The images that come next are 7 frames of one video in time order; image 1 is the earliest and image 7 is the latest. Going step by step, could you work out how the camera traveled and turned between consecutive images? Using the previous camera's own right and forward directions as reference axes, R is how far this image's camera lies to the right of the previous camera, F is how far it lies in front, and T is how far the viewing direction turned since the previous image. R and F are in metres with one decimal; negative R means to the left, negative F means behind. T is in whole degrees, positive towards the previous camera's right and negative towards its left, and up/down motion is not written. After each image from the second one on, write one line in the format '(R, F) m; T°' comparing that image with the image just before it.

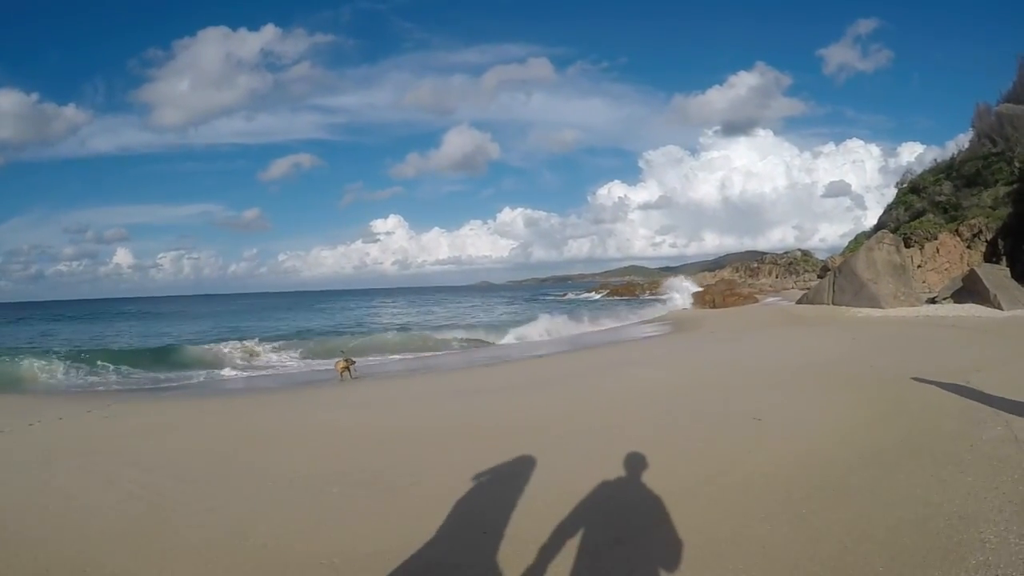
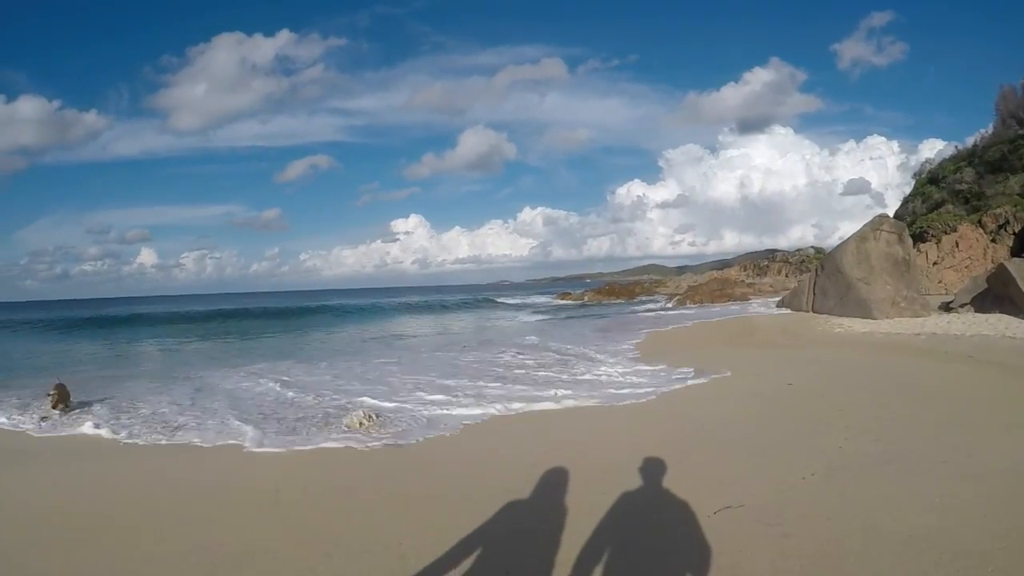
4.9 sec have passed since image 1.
(+0.4, -0.2) m; -2°
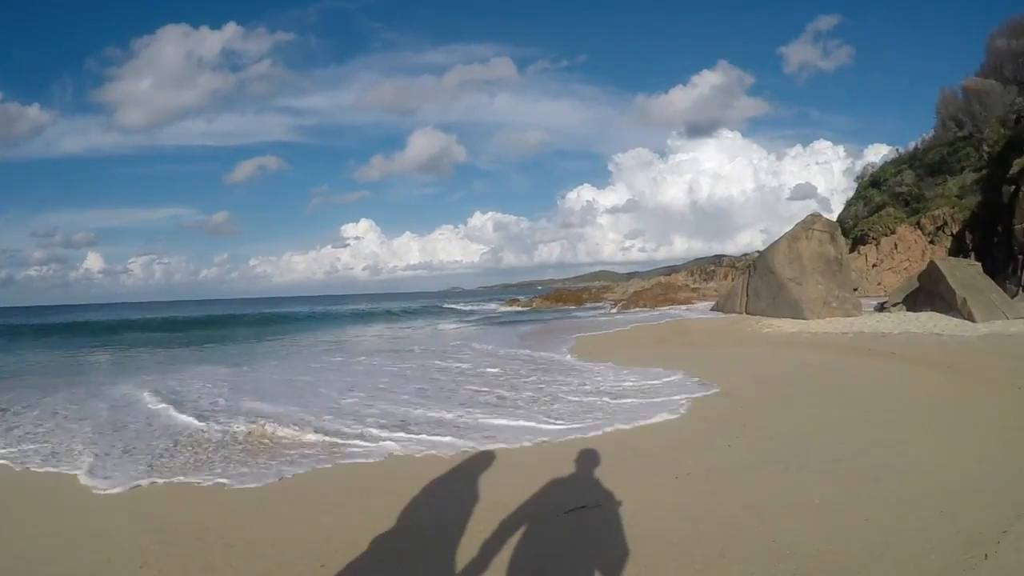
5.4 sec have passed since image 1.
(+0.6, +0.3) m; +3°
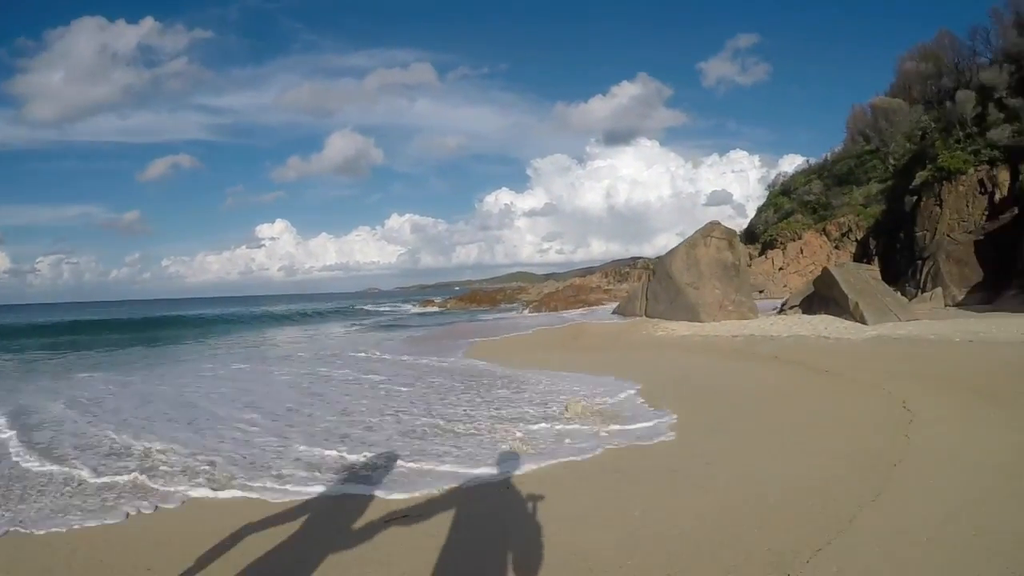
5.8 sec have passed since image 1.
(+1.1, +0.4) m; +4°
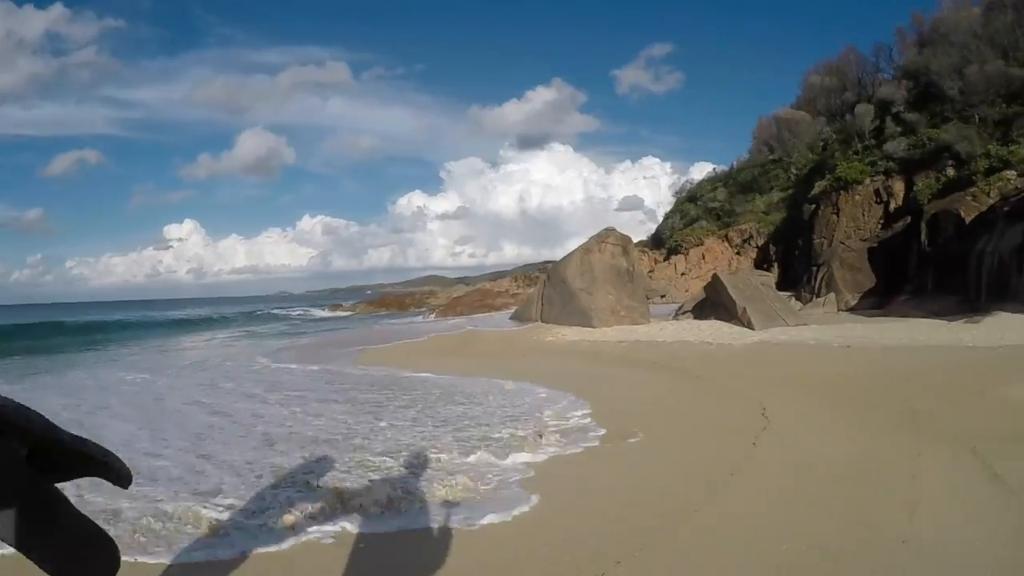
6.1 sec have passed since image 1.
(+1.2, +0.2) m; +4°
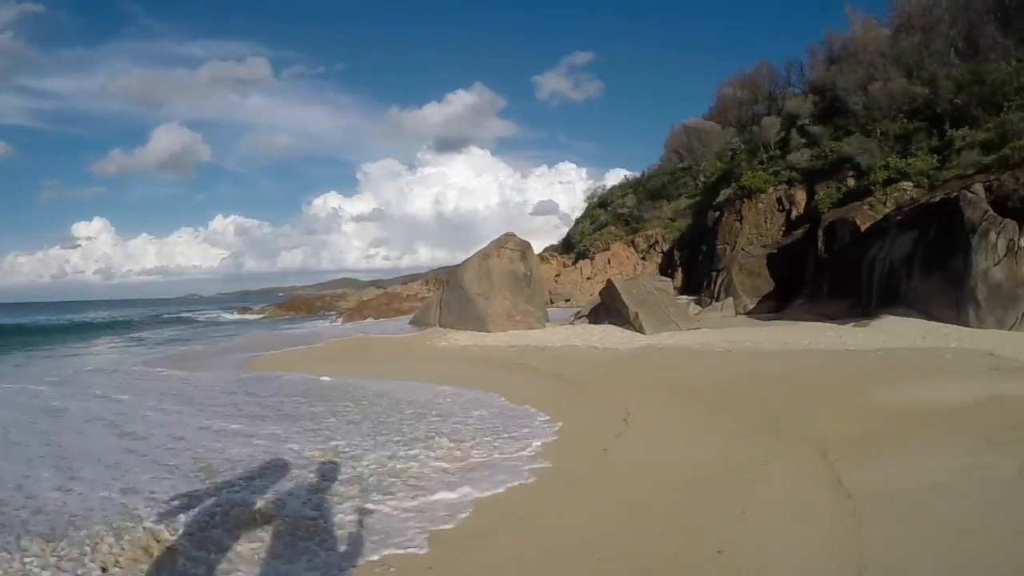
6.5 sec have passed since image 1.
(+1.2, -0.1) m; +4°
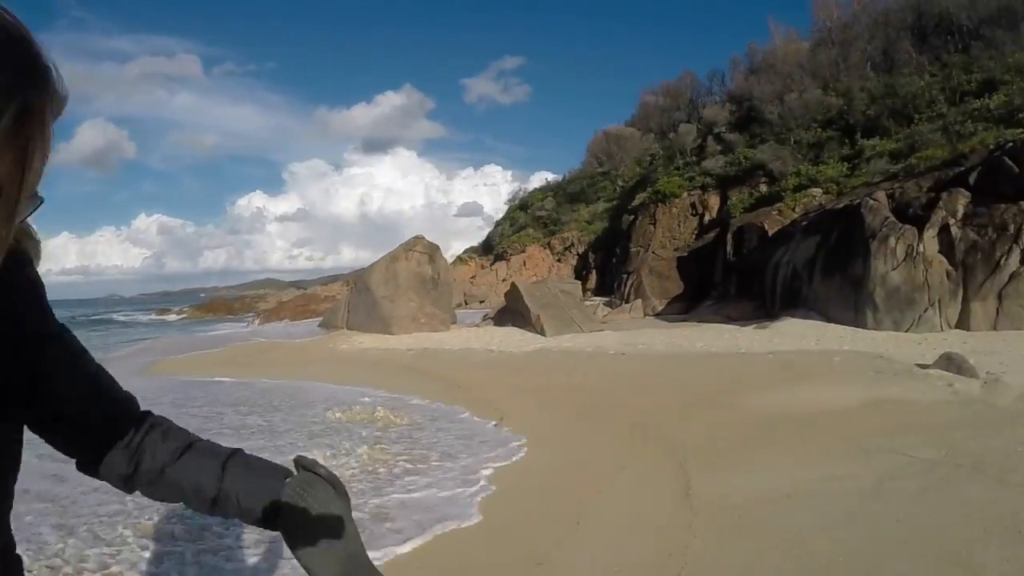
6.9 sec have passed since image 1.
(+1.3, -0.3) m; +3°
